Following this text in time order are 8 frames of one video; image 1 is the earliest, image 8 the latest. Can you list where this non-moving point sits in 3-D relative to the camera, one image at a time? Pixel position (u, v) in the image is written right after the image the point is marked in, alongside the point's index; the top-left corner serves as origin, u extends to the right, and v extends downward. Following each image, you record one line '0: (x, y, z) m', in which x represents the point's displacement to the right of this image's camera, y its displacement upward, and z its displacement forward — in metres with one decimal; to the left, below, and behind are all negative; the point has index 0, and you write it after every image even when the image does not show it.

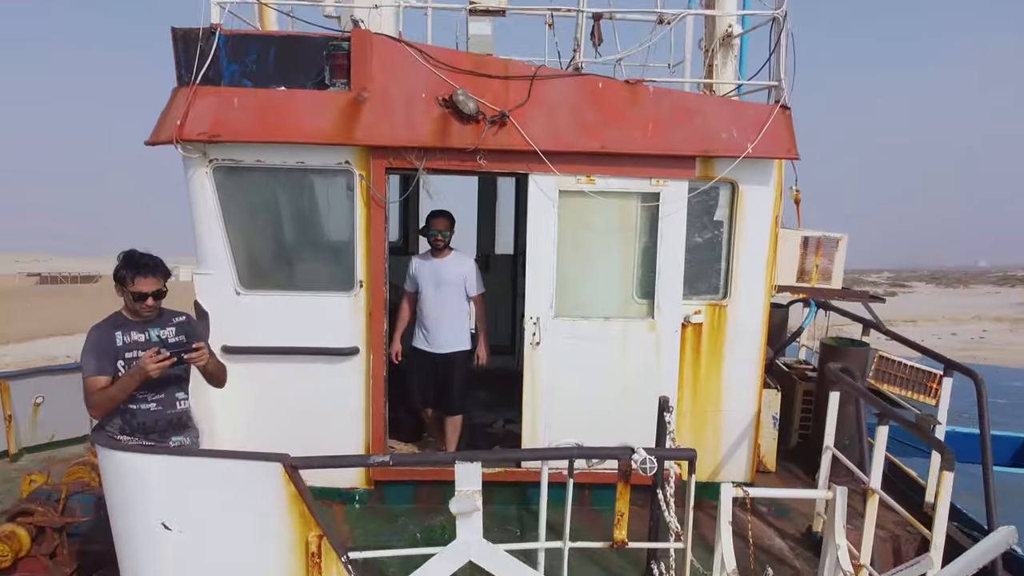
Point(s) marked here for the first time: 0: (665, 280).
0: (+0.4, 0.0, +2.3) m
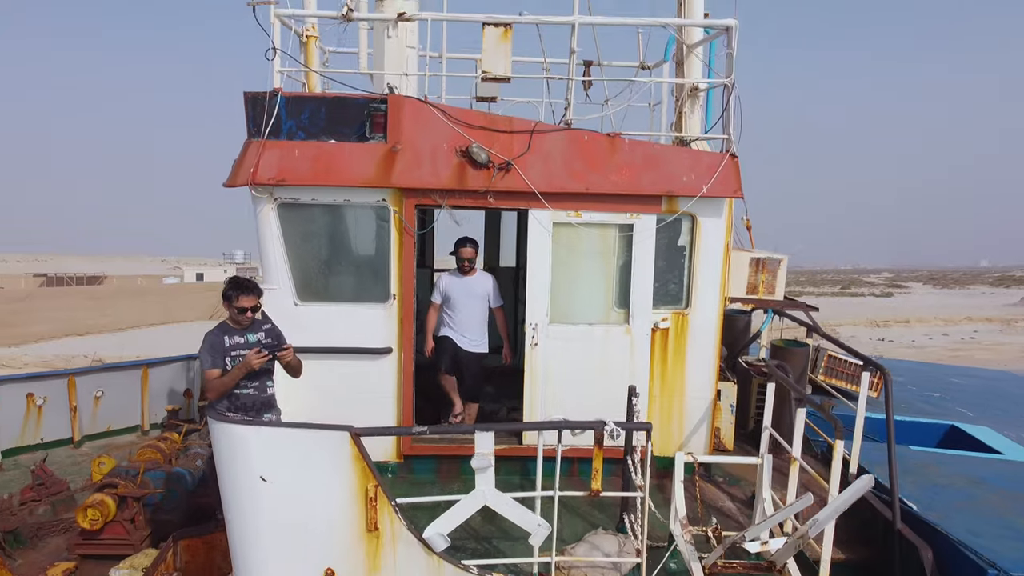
0: (+0.4, 0.0, +2.9) m
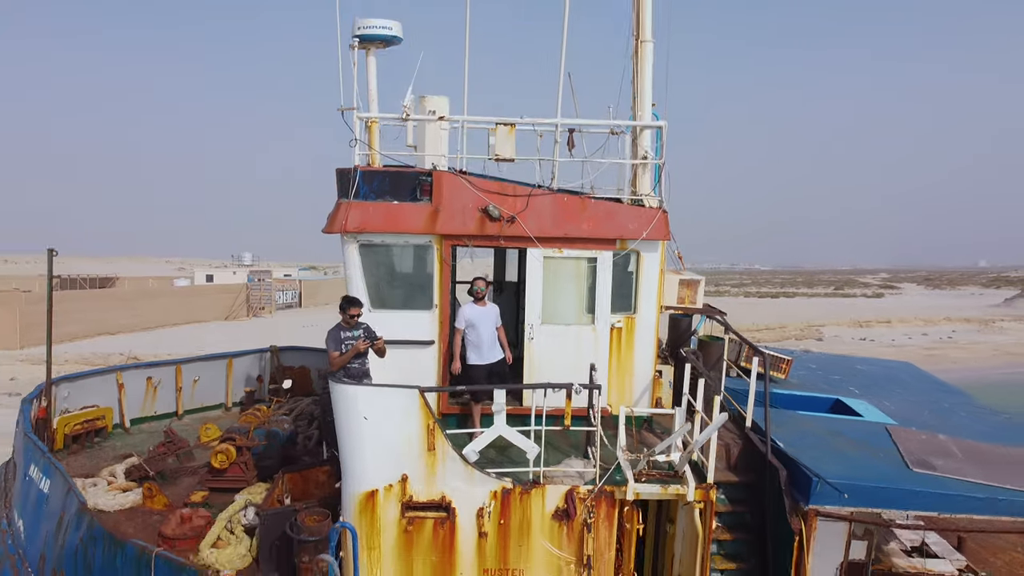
0: (+0.4, -0.1, +4.3) m
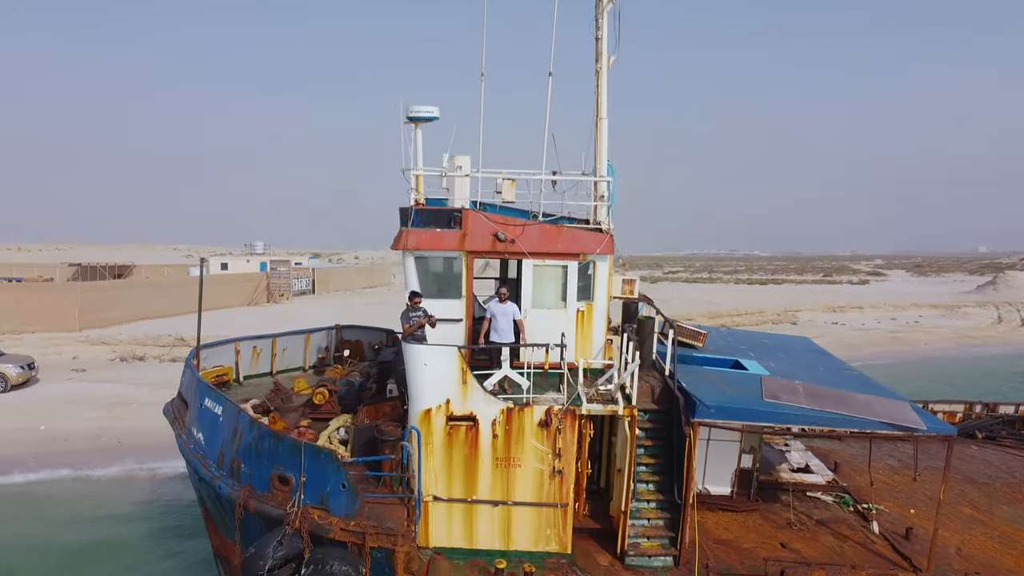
0: (+0.4, -0.1, +6.6) m
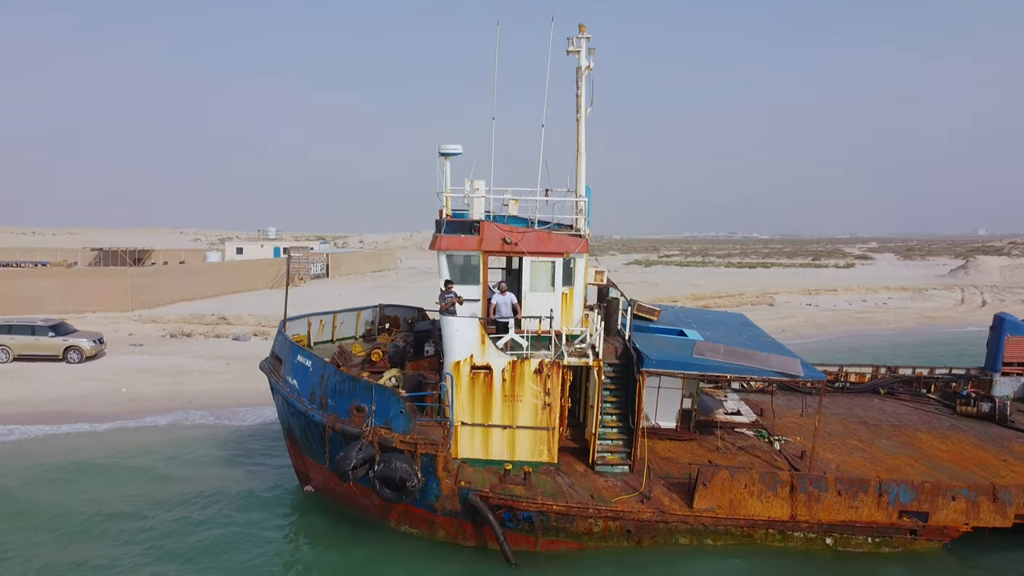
0: (+0.5, +0.1, +9.2) m
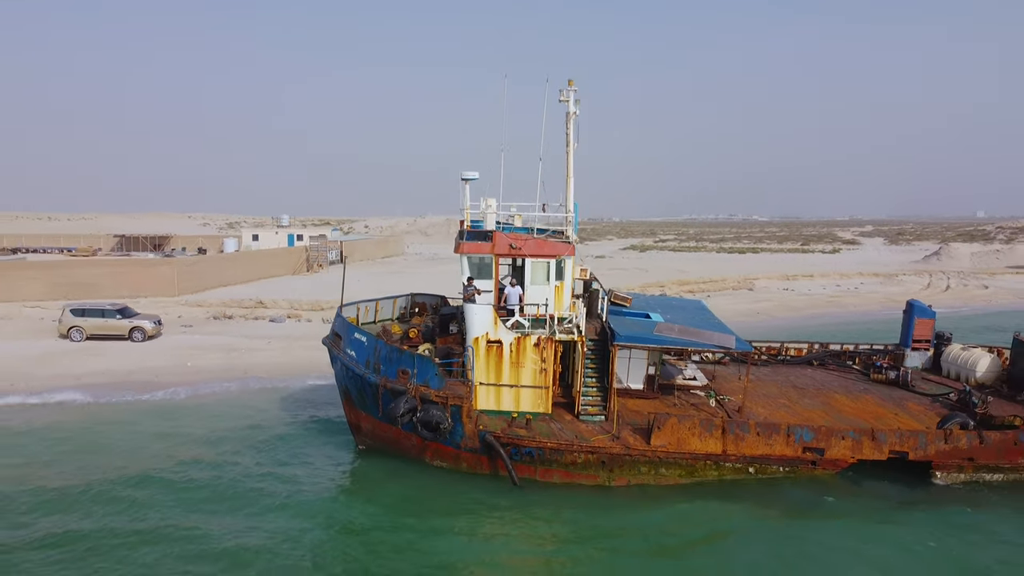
0: (+0.5, +0.1, +12.1) m
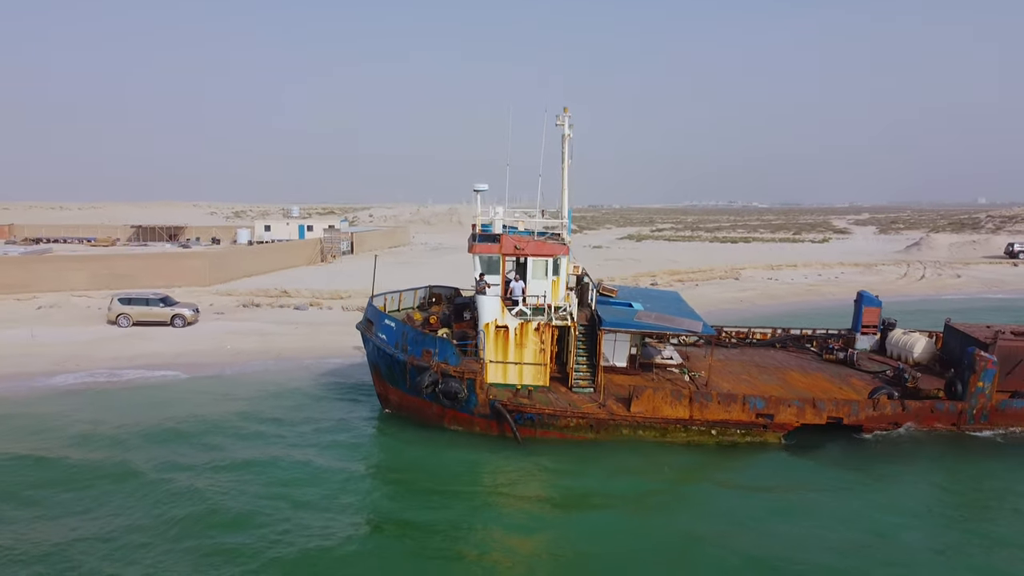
0: (+0.6, +0.2, +14.4) m
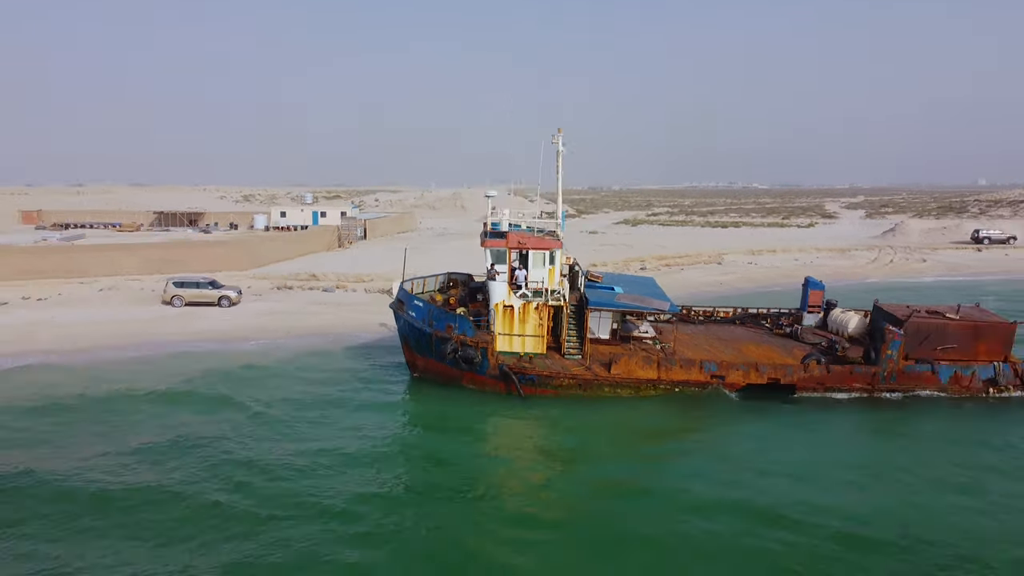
0: (+0.7, +0.5, +17.9) m
